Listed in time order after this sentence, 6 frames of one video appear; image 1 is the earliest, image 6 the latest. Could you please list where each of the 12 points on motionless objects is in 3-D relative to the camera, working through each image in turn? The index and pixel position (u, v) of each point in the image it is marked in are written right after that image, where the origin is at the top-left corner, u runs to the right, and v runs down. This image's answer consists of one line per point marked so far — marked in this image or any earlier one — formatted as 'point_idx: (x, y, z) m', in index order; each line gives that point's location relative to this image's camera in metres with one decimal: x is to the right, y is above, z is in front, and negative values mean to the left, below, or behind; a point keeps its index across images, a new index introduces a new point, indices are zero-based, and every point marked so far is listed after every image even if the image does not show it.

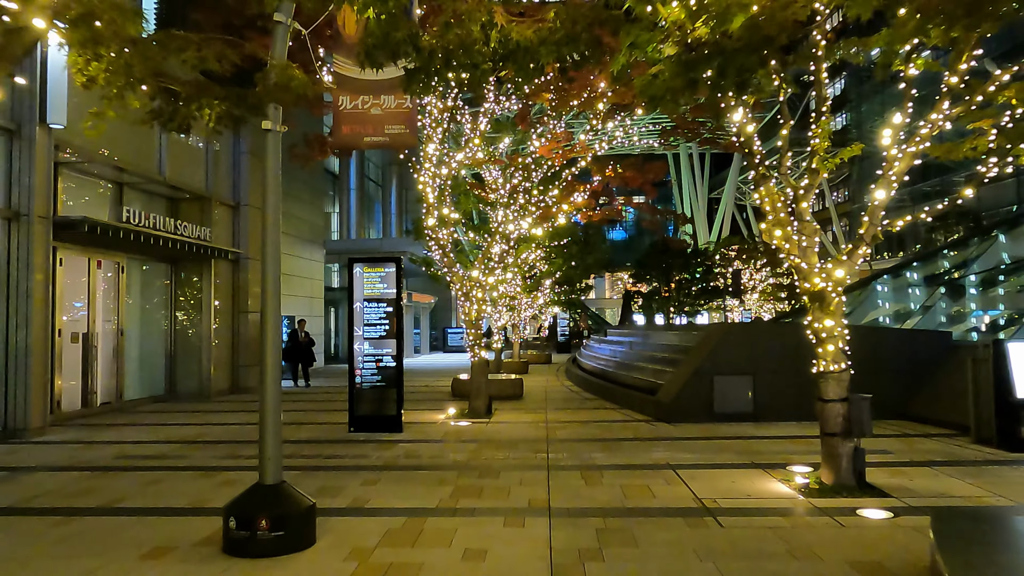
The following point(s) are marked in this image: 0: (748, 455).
0: (+2.7, -1.9, +8.7) m
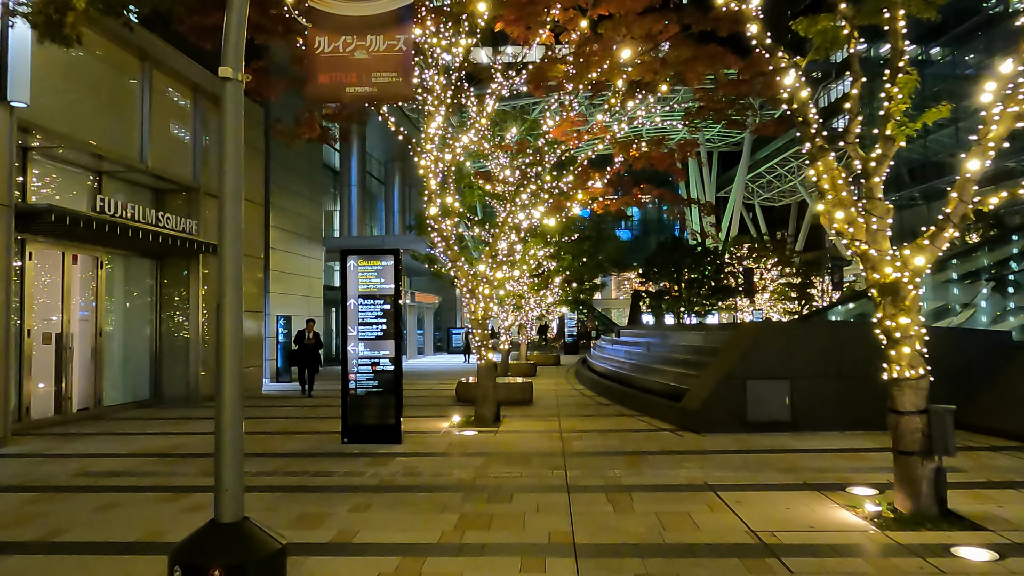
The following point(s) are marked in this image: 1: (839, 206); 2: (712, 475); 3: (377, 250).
0: (+2.8, -1.8, +7.6) m
1: (+2.7, +0.7, +6.3) m
2: (+2.0, -1.8, +7.6) m
3: (-1.8, +0.5, +10.0) m
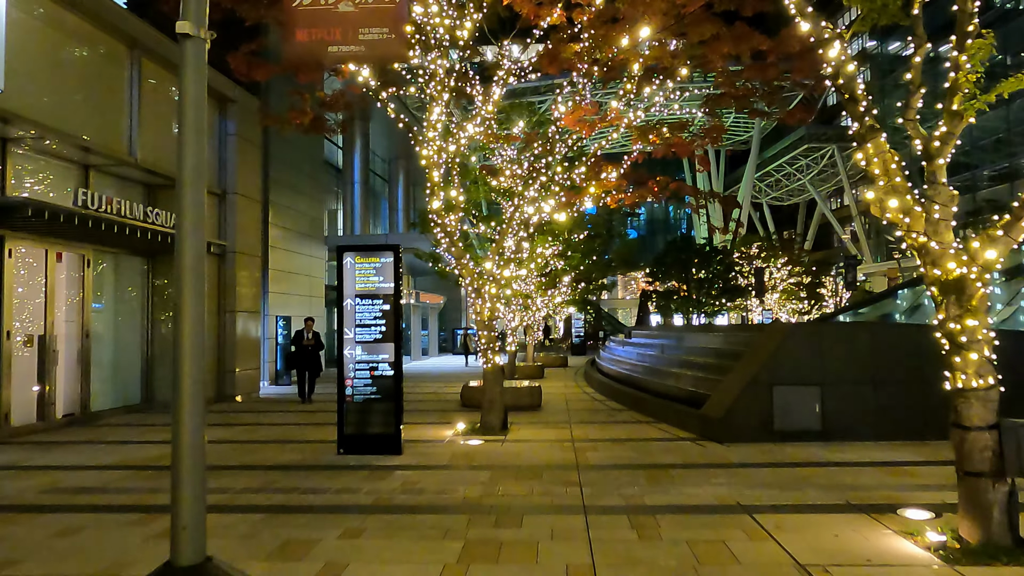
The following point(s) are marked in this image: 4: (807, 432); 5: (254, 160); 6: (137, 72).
0: (+2.9, -1.8, +6.8) m
1: (+2.8, +0.7, +5.5) m
2: (+2.1, -1.8, +6.8) m
3: (-1.7, +0.5, +9.2) m
4: (+3.7, -1.8, +9.6) m
5: (-5.9, +2.9, +17.4) m
6: (-6.9, +3.9, +14.0) m
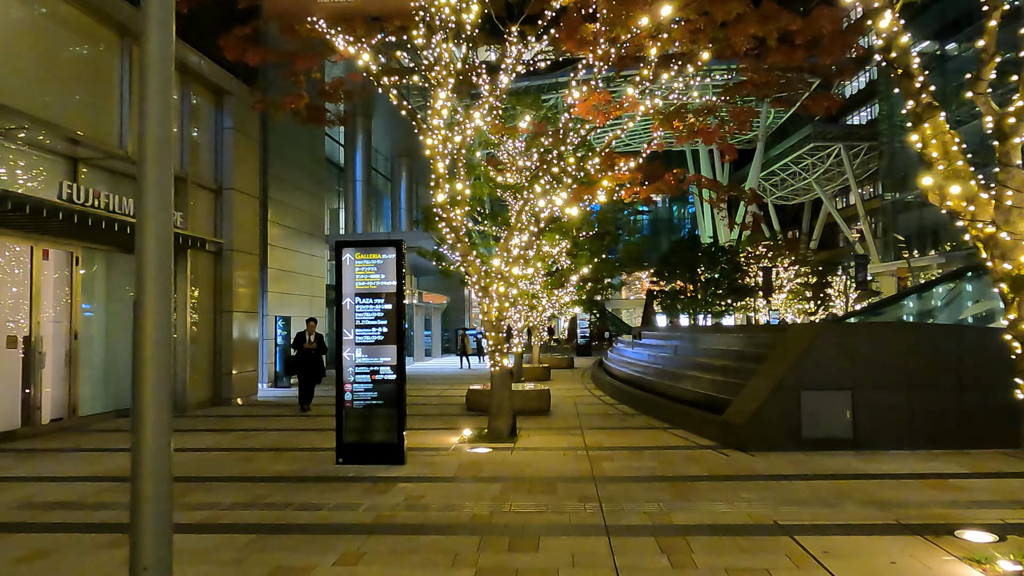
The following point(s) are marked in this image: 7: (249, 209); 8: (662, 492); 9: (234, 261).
0: (+3.0, -1.8, +6.2) m
1: (+2.9, +0.7, +4.9) m
2: (+2.2, -1.8, +6.2) m
3: (-1.5, +0.5, +8.7) m
4: (+3.8, -1.8, +8.9) m
5: (-5.7, +2.9, +16.8) m
6: (-6.7, +3.9, +13.4) m
7: (-5.7, +1.7, +16.7) m
8: (+1.4, -1.9, +6.9) m
9: (-5.8, +0.6, +15.9) m
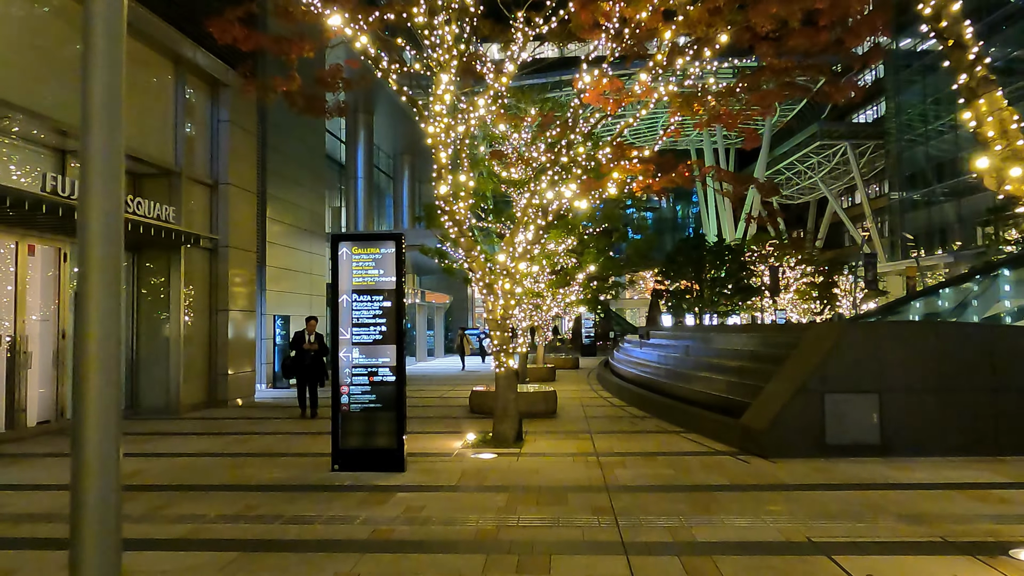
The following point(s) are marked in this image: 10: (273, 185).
0: (+3.1, -1.7, +5.7) m
1: (+2.9, +0.7, +4.4) m
2: (+2.2, -1.8, +5.7) m
3: (-1.5, +0.6, +8.2) m
4: (+3.9, -1.7, +8.4) m
5: (-5.6, +3.0, +16.3) m
6: (-6.6, +4.0, +12.9) m
7: (-5.6, +1.8, +16.2) m
8: (+1.4, -1.8, +6.4) m
9: (-5.7, +0.6, +15.4) m
10: (-6.1, +2.6, +19.6) m
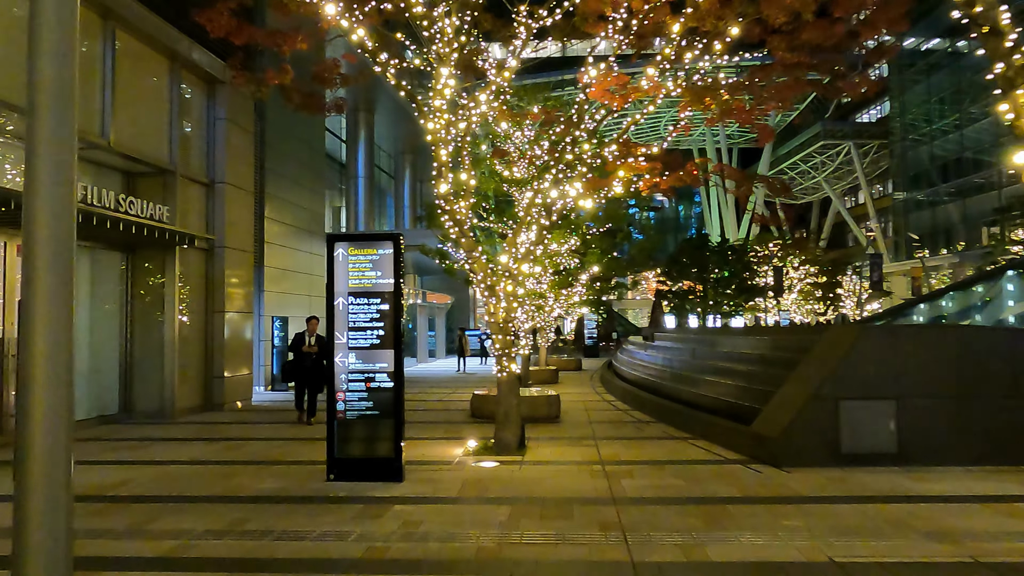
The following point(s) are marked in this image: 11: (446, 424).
0: (+3.1, -1.8, +5.4) m
1: (+2.9, +0.7, +4.1) m
2: (+2.3, -1.8, +5.4) m
3: (-1.4, +0.5, +7.8) m
4: (+3.9, -1.8, +8.1) m
5: (-5.6, +2.9, +16.0) m
6: (-6.6, +4.0, +12.6) m
7: (-5.6, +1.8, +15.9) m
8: (+1.4, -1.8, +6.1) m
9: (-5.6, +0.6, +15.1) m
10: (-6.1, +2.6, +19.3) m
11: (-1.0, -2.2, +12.1) m
